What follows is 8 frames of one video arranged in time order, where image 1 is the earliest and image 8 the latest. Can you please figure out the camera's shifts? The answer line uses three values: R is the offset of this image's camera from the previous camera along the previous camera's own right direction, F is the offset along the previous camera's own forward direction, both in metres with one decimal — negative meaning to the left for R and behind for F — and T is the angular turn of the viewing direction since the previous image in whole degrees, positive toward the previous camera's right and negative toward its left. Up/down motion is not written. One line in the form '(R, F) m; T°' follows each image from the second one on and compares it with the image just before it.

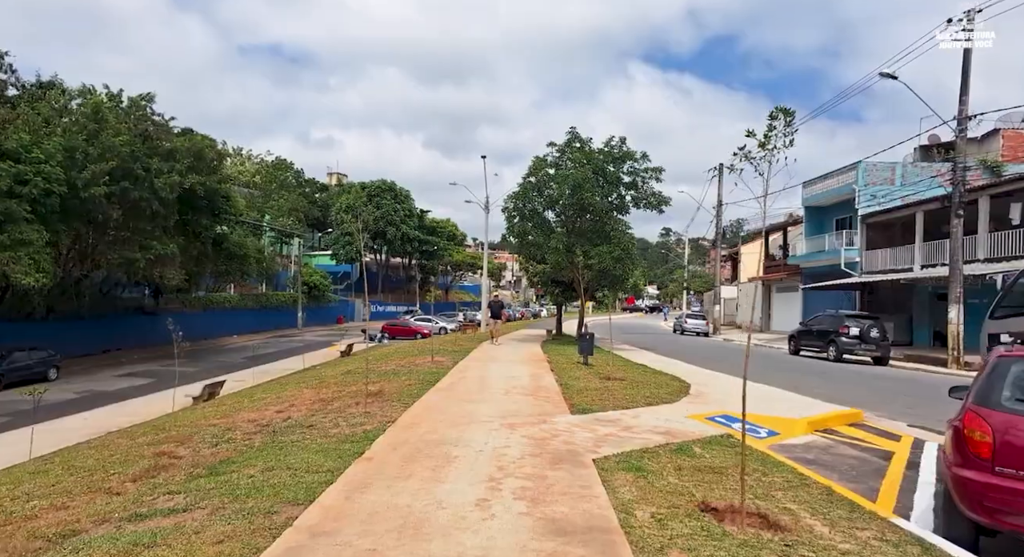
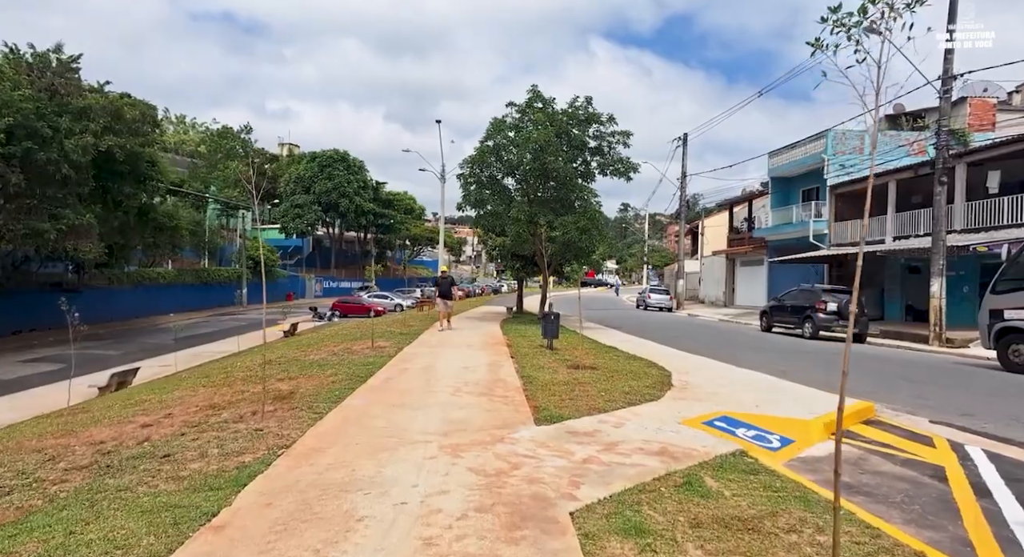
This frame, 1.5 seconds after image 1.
(+0.2, +2.0) m; +4°
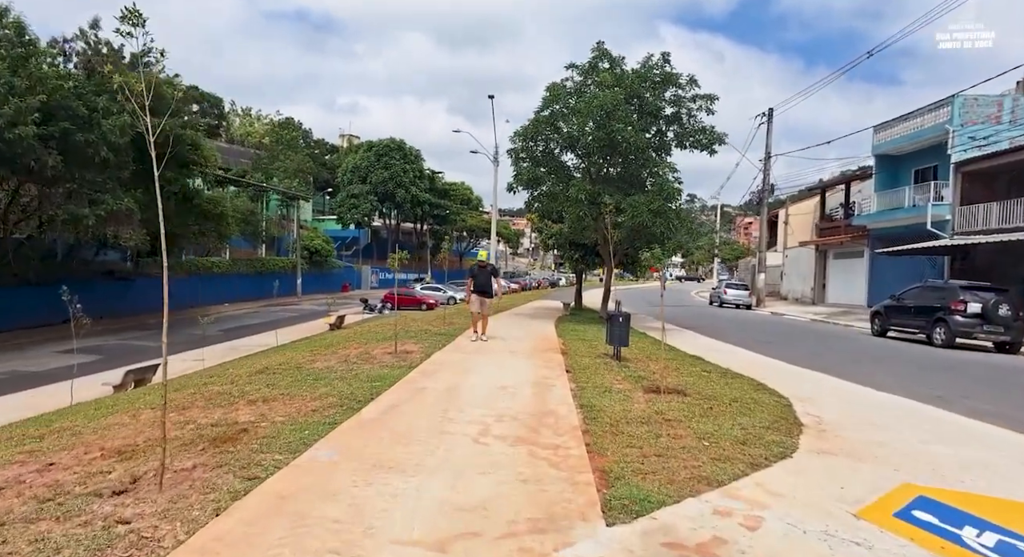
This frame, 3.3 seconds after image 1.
(0.0, +2.7) m; -6°
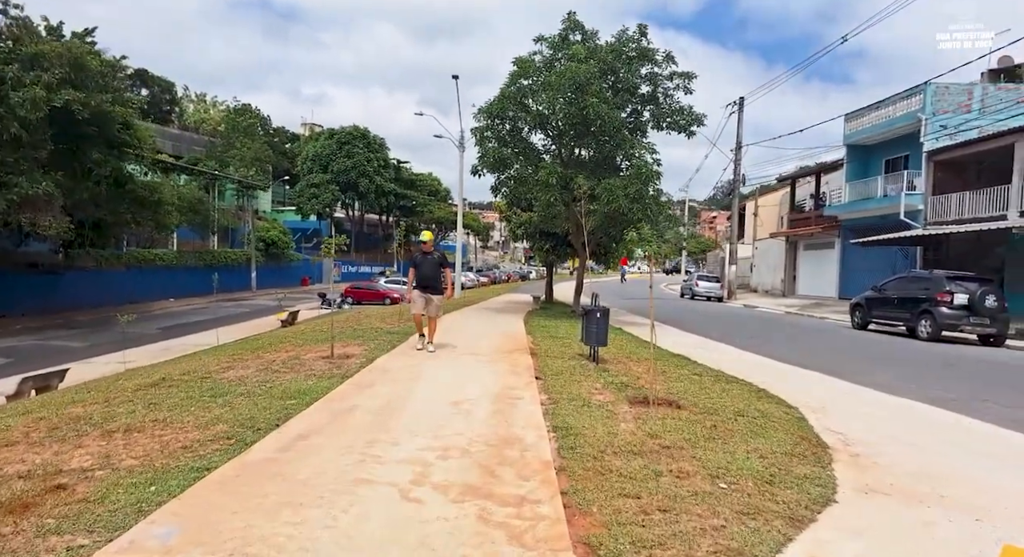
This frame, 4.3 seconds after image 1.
(+0.2, +1.5) m; +3°
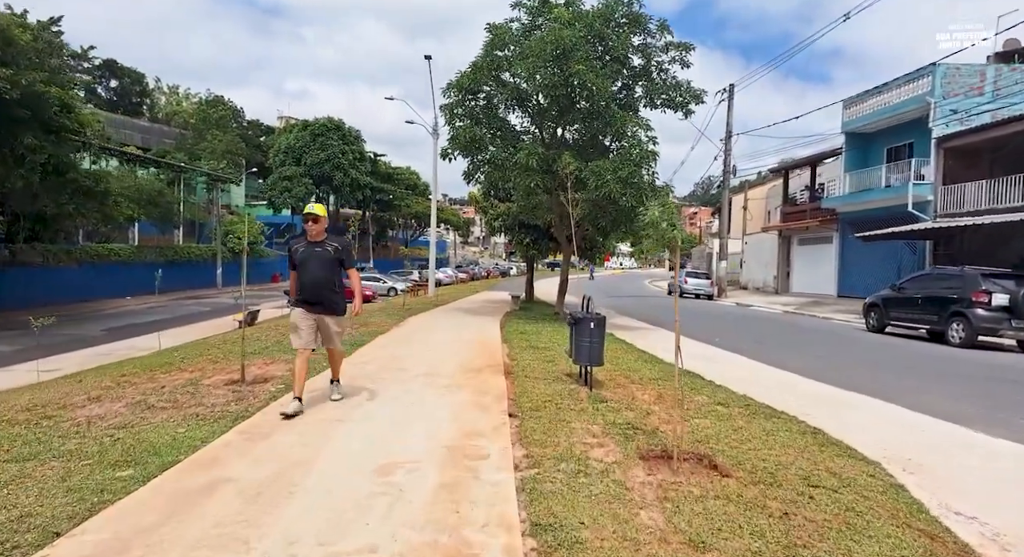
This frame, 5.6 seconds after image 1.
(+0.2, +2.0) m; +2°
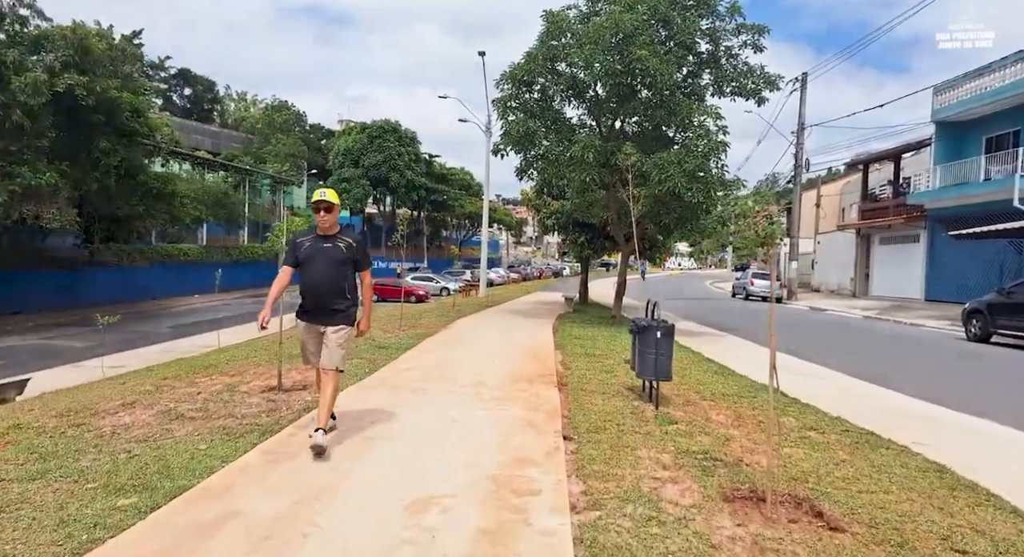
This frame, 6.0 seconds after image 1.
(0.0, +0.7) m; -6°
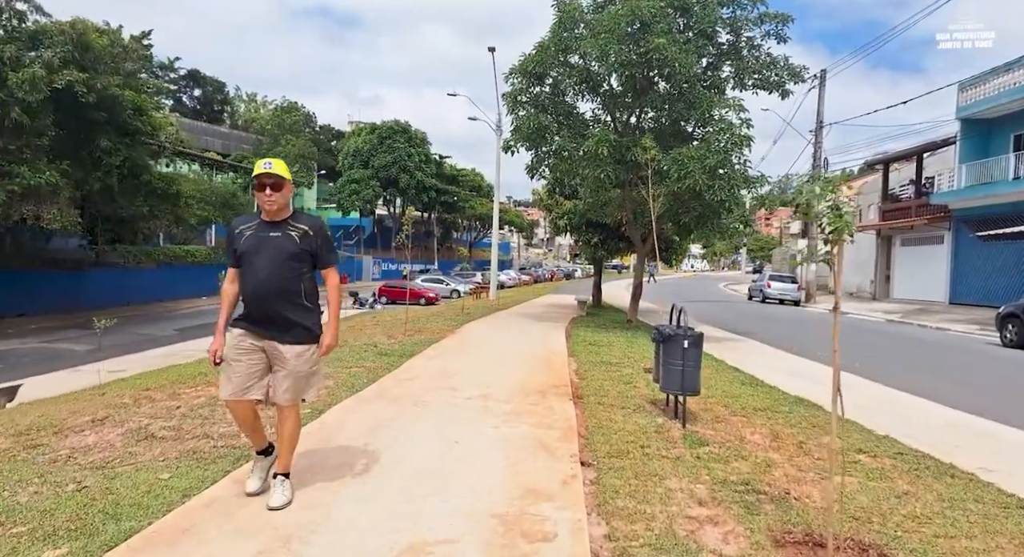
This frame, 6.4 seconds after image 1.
(0.0, +0.6) m; -1°
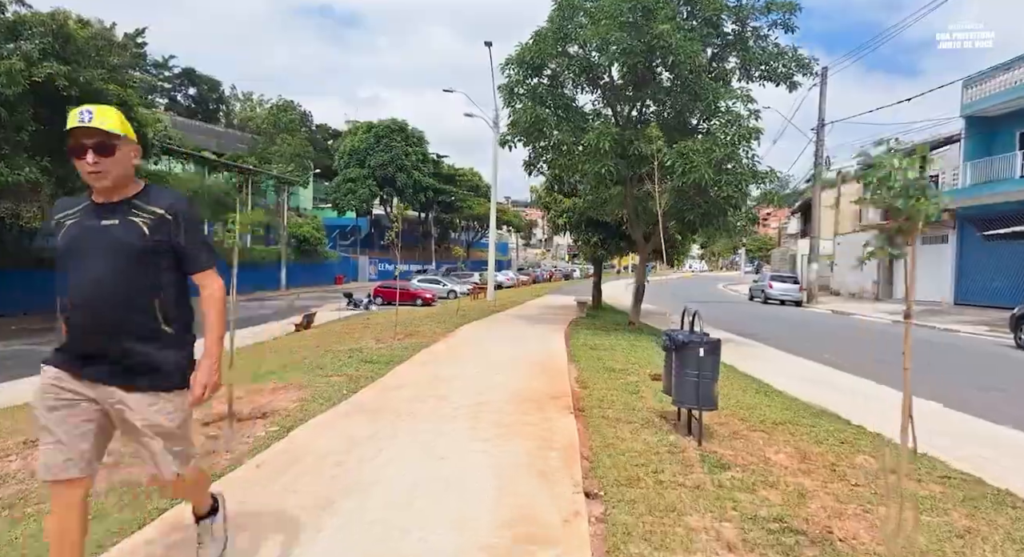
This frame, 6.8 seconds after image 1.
(0.0, +0.6) m; 0°
